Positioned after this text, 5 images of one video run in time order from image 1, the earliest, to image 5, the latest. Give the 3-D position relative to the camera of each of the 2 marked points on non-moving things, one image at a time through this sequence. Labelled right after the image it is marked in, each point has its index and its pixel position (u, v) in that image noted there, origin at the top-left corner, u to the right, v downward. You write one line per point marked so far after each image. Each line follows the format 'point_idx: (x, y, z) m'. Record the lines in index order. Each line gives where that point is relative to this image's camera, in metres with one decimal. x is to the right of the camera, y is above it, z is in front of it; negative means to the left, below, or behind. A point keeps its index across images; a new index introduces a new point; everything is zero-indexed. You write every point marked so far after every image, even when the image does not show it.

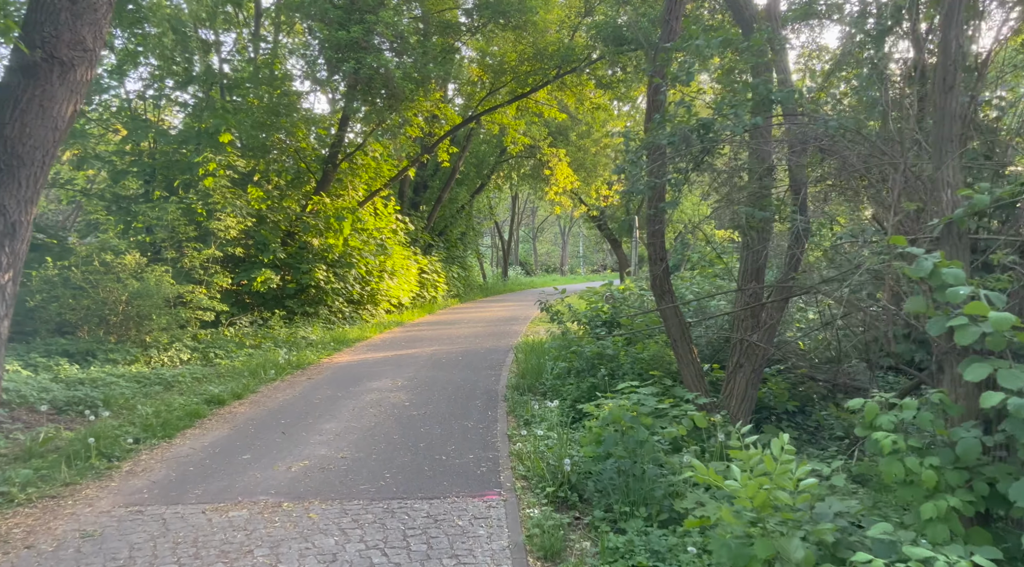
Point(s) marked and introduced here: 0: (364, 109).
0: (-3.1, +3.7, +17.1) m
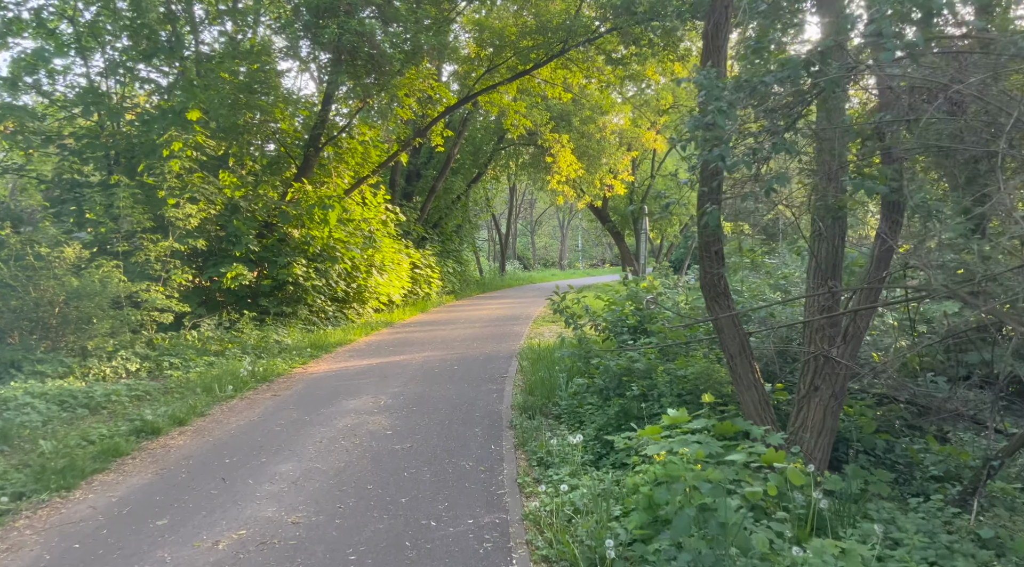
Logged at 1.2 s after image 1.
0: (-3.1, +3.8, +15.4) m
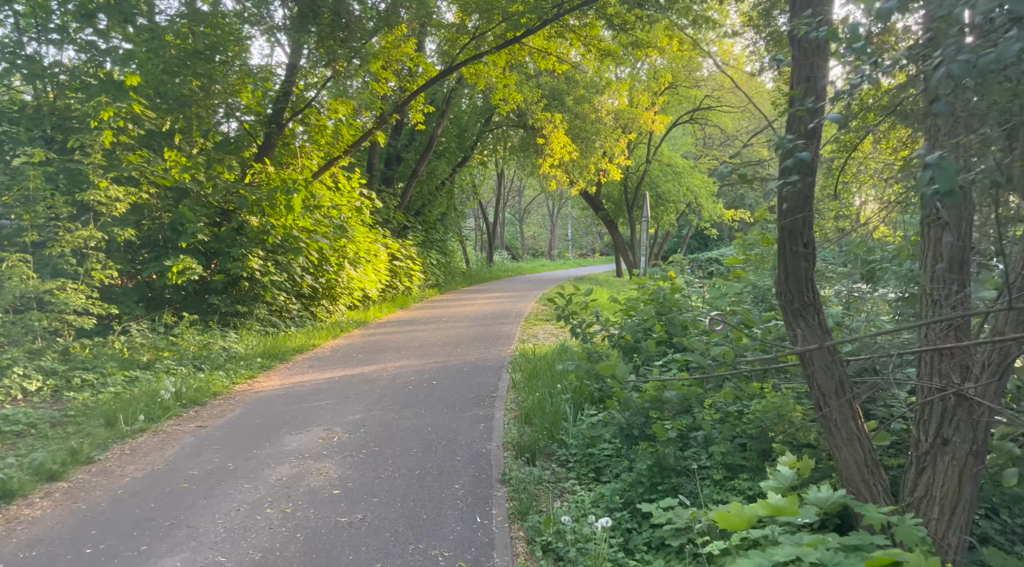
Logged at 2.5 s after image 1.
0: (-3.3, +3.9, +13.4) m
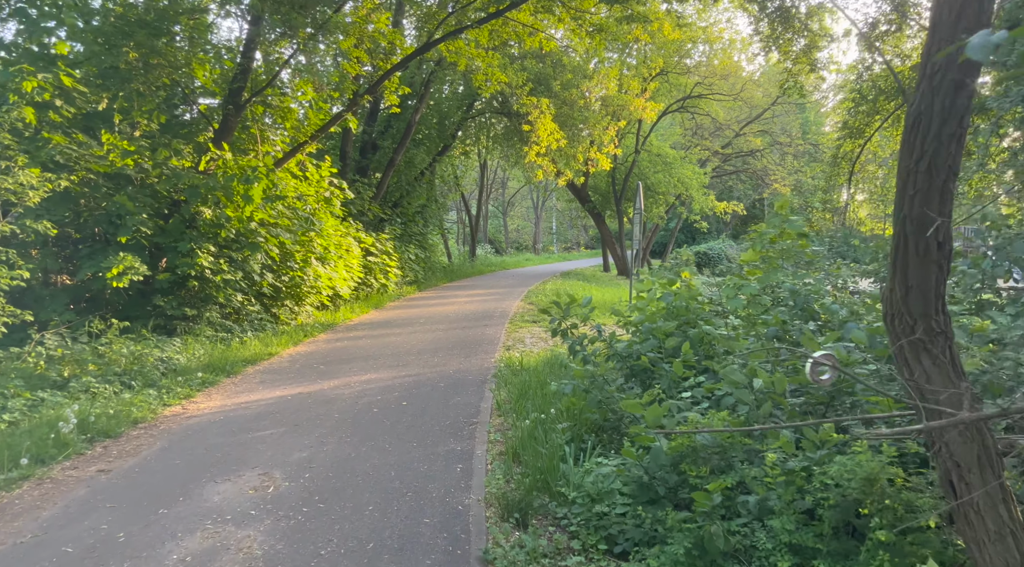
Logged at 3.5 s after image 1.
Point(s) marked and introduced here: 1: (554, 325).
0: (-3.5, +3.9, +12.0) m
1: (+0.3, -0.3, +6.1) m
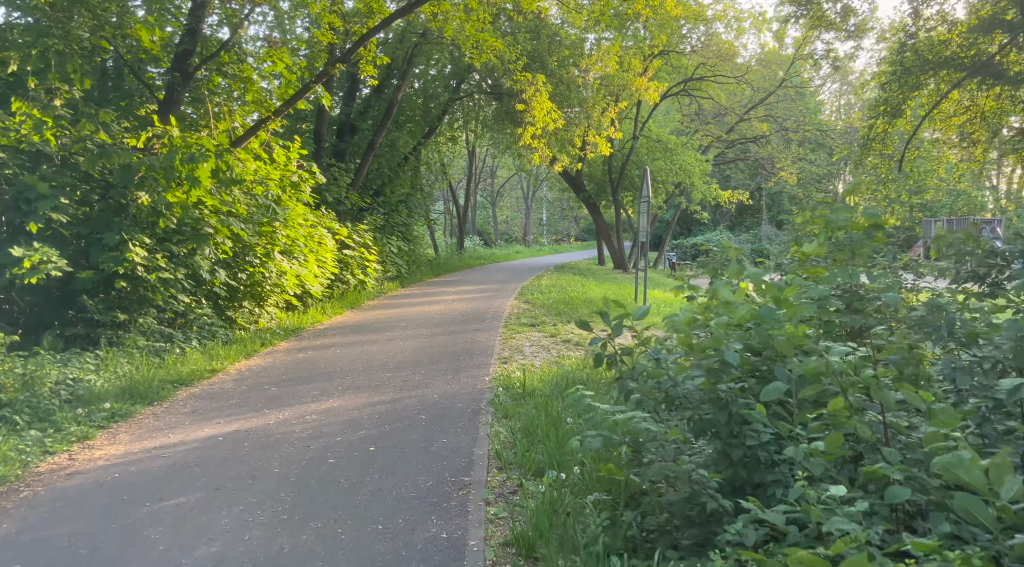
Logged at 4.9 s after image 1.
0: (-3.6, +3.9, +10.0) m
1: (+0.4, -0.4, +4.2) m
